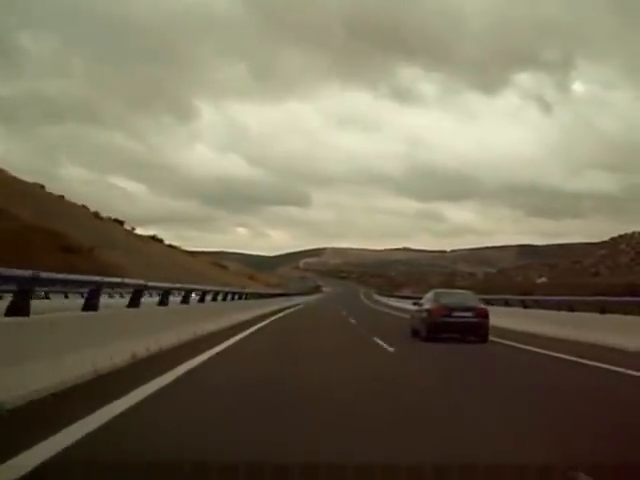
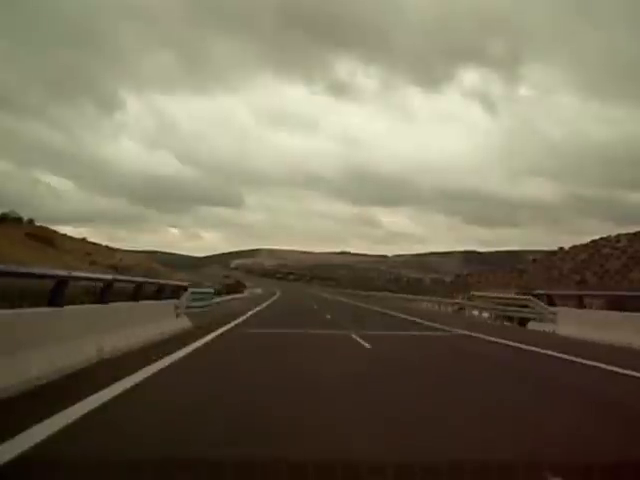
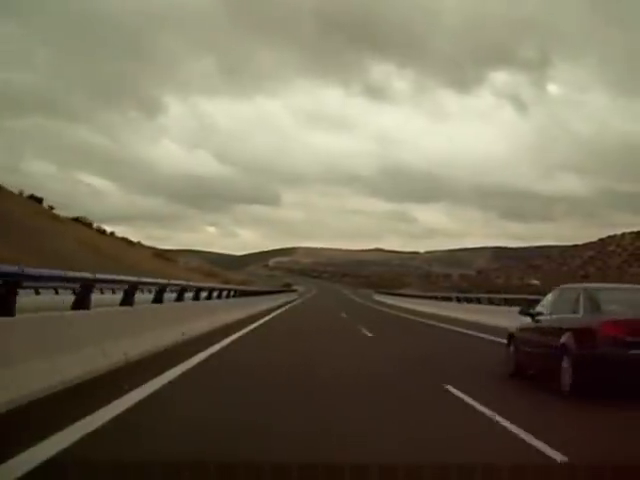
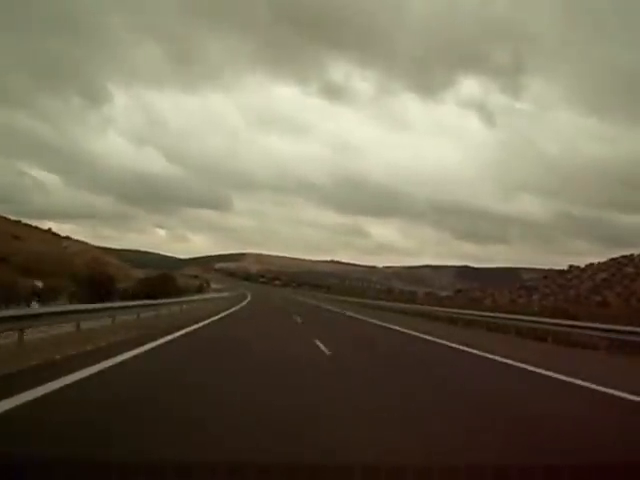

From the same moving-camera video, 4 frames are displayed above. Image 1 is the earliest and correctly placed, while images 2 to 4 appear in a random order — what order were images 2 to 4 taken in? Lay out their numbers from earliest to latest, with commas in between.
3, 2, 4
